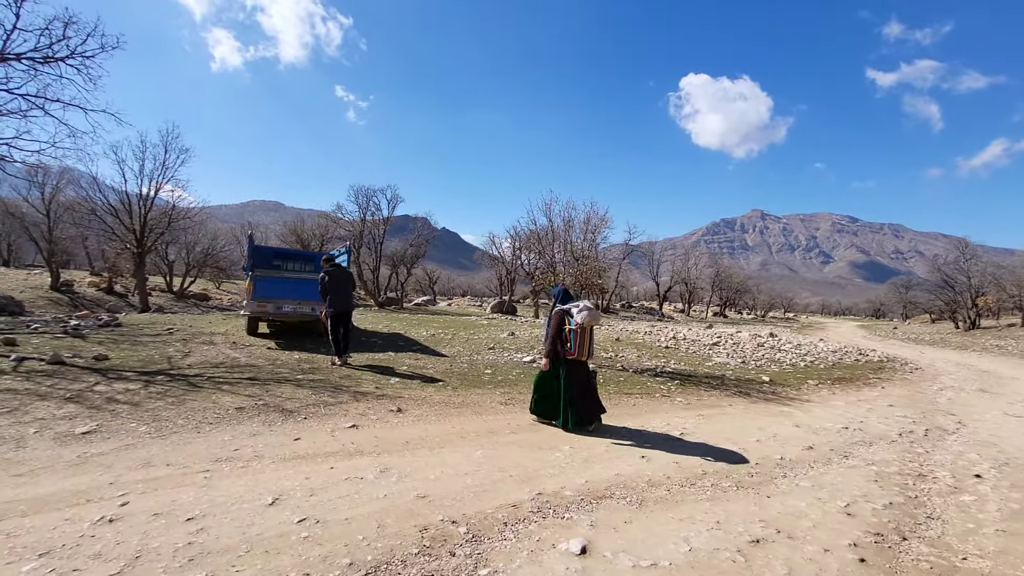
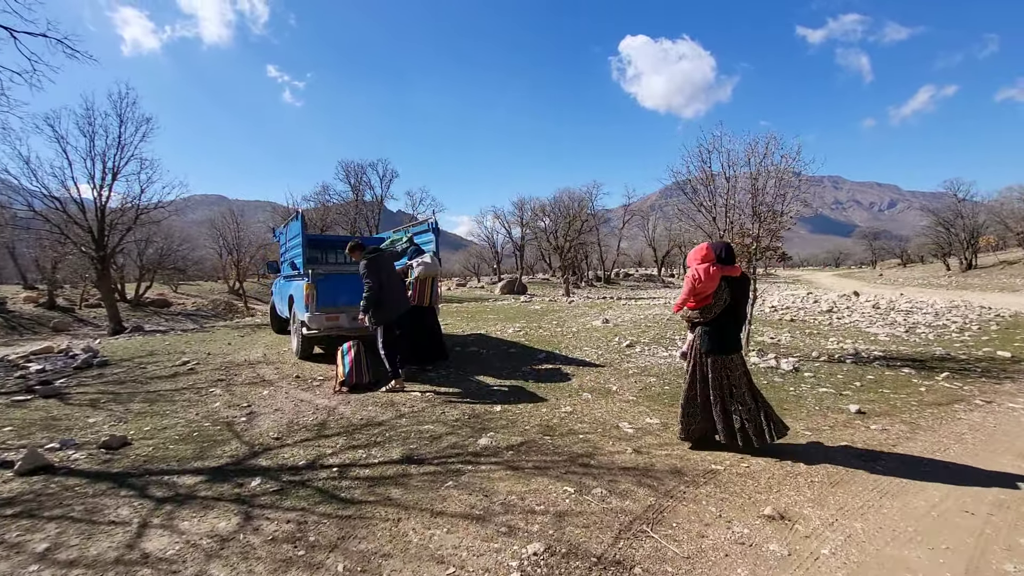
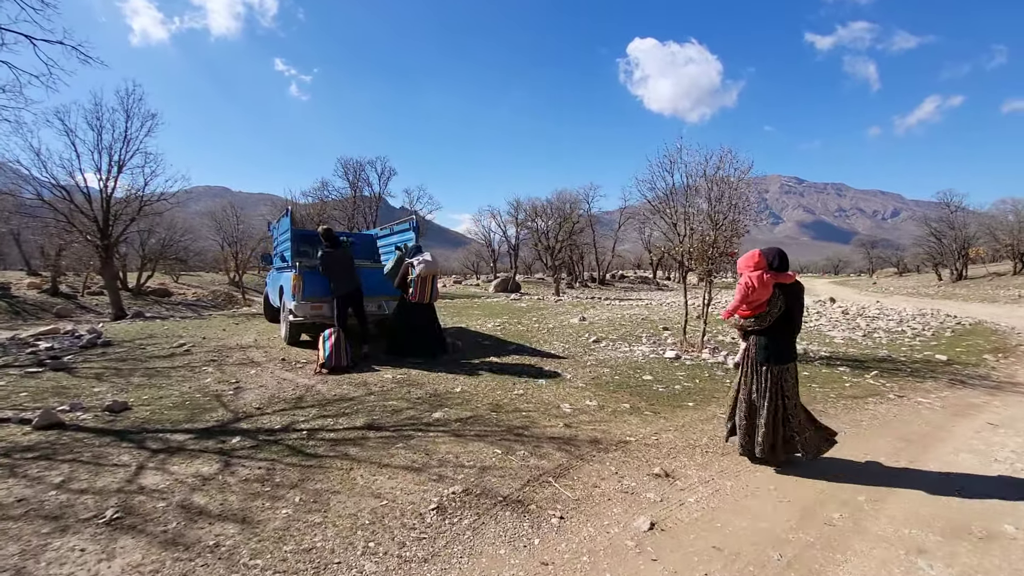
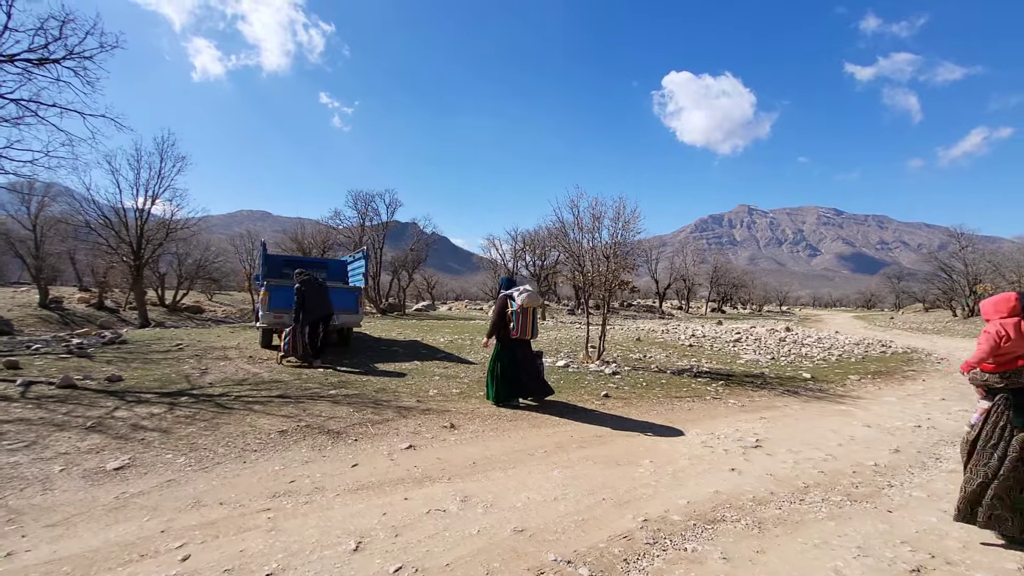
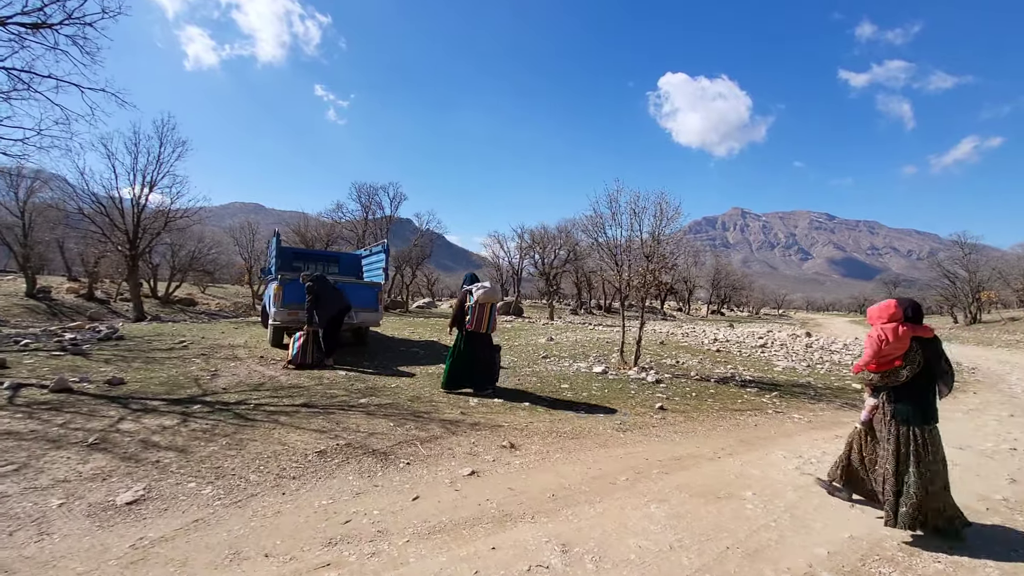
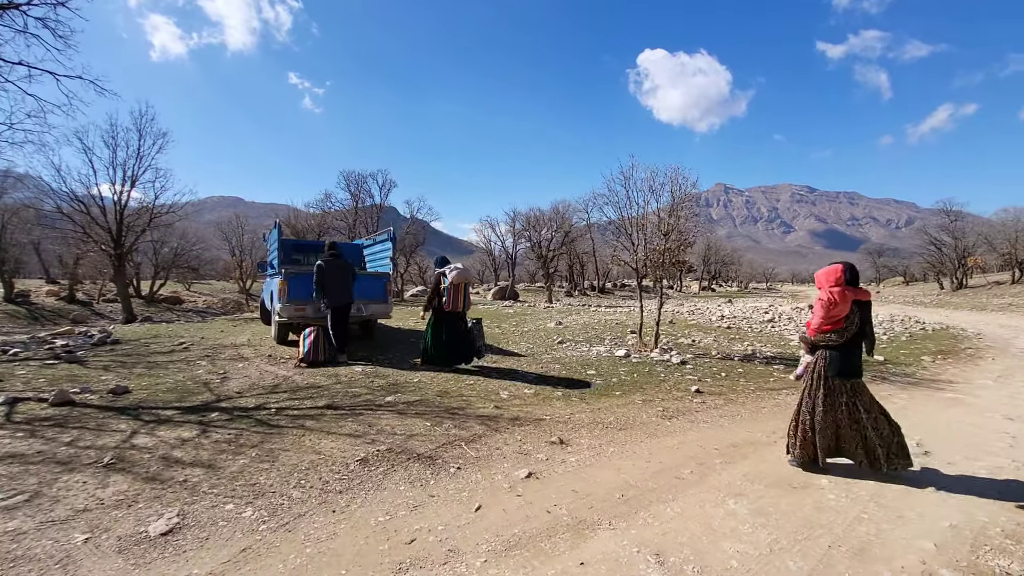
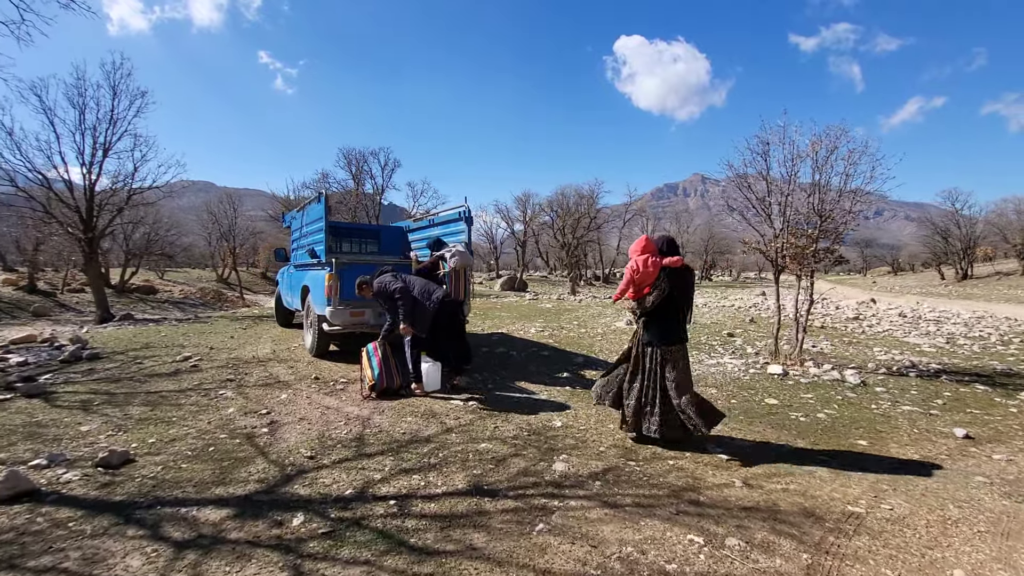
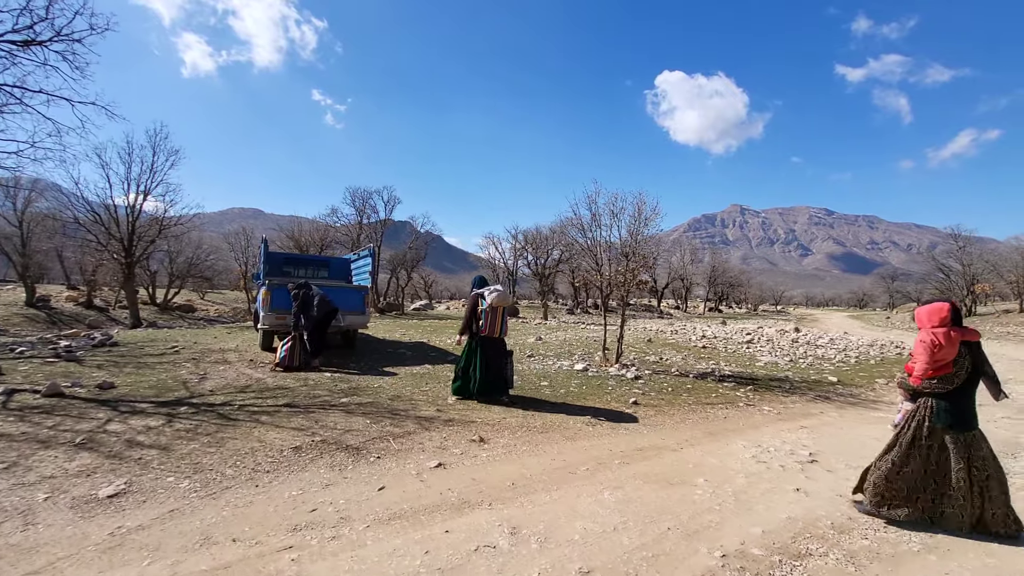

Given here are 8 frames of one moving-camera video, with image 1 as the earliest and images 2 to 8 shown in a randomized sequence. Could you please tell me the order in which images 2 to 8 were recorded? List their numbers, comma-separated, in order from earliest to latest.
4, 8, 5, 6, 3, 2, 7
